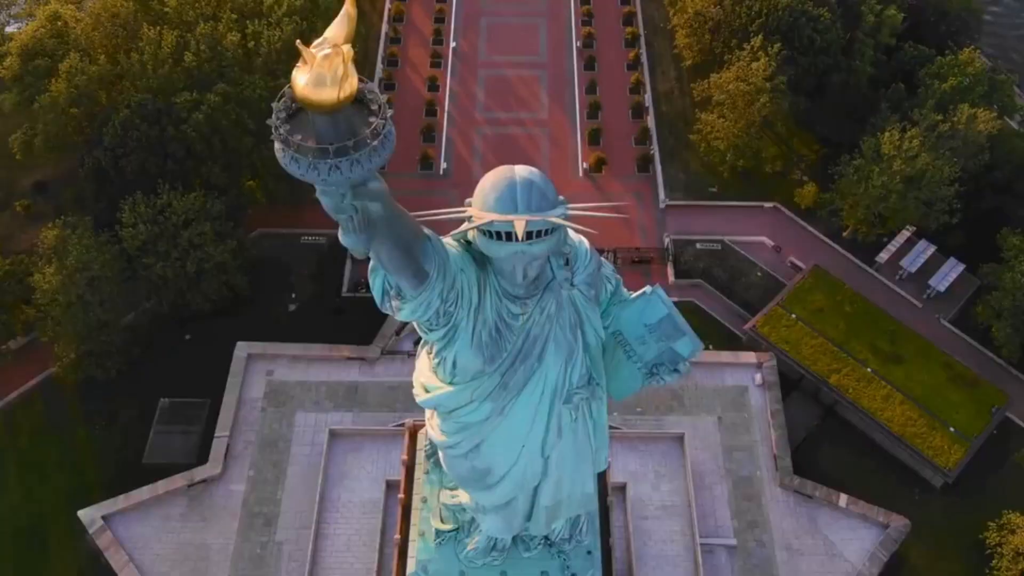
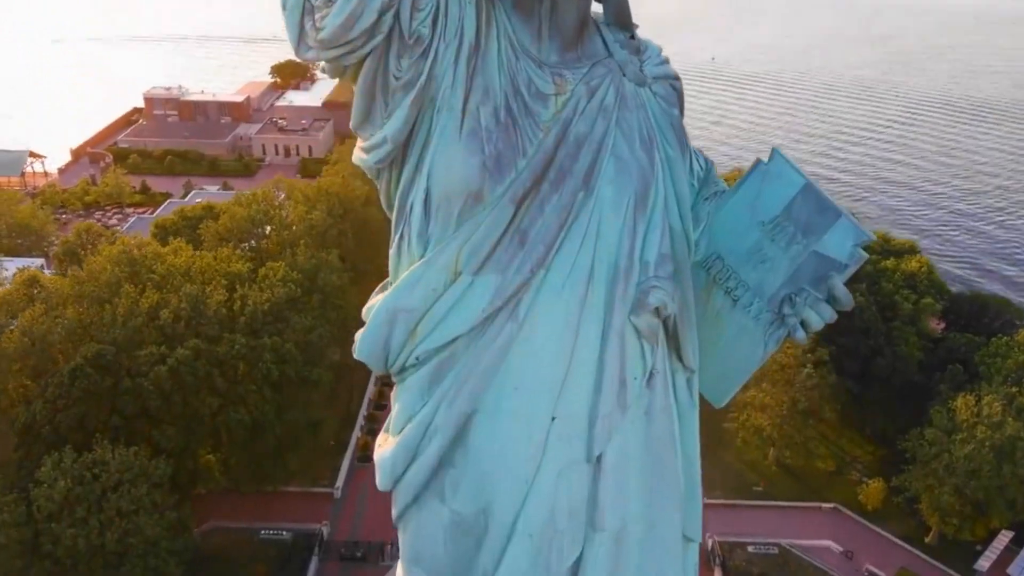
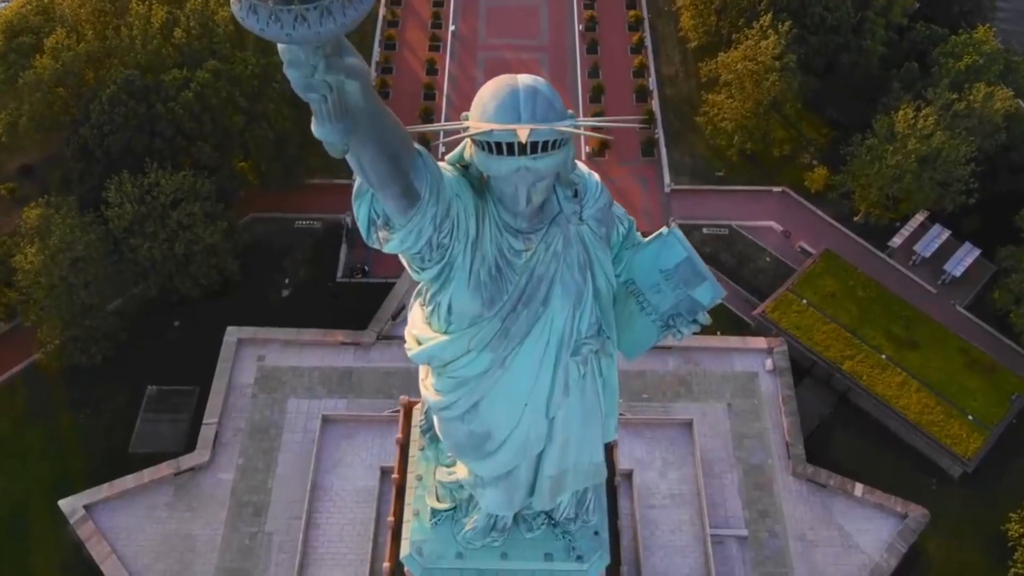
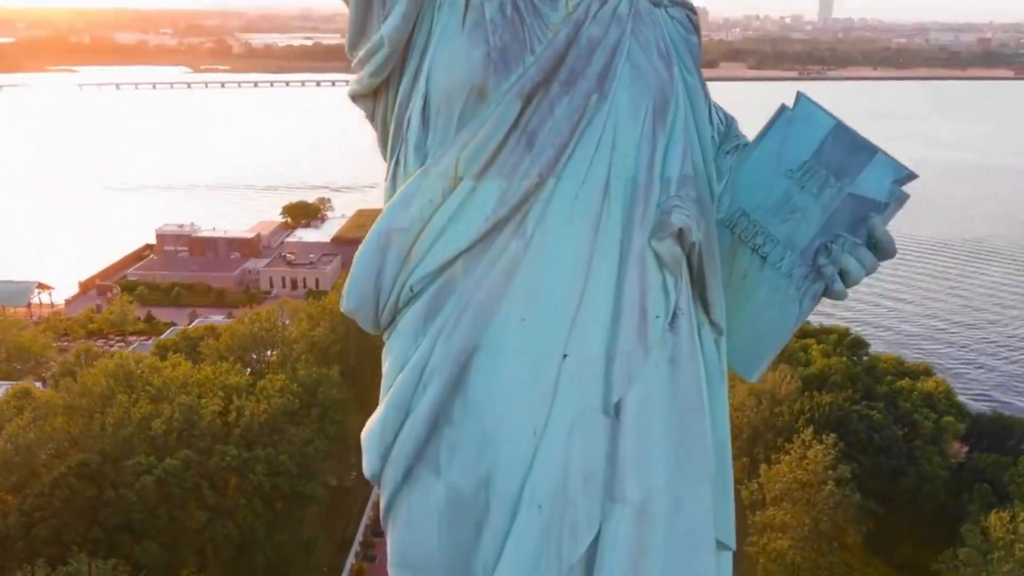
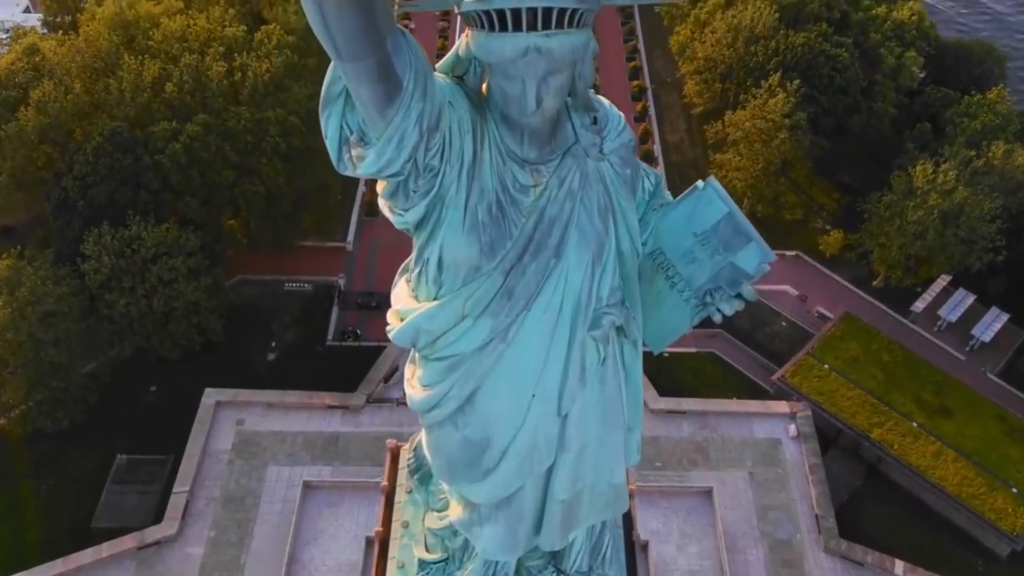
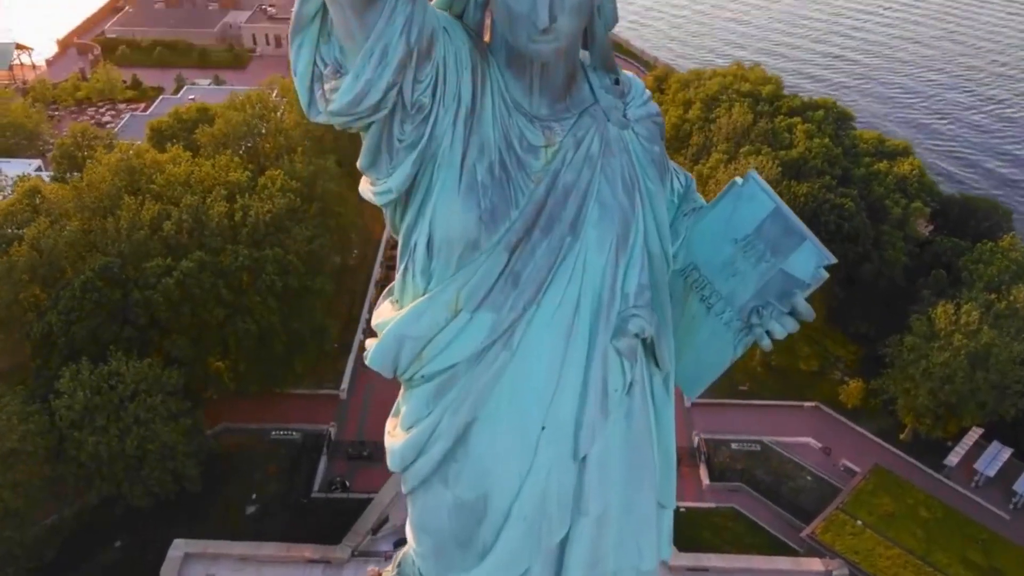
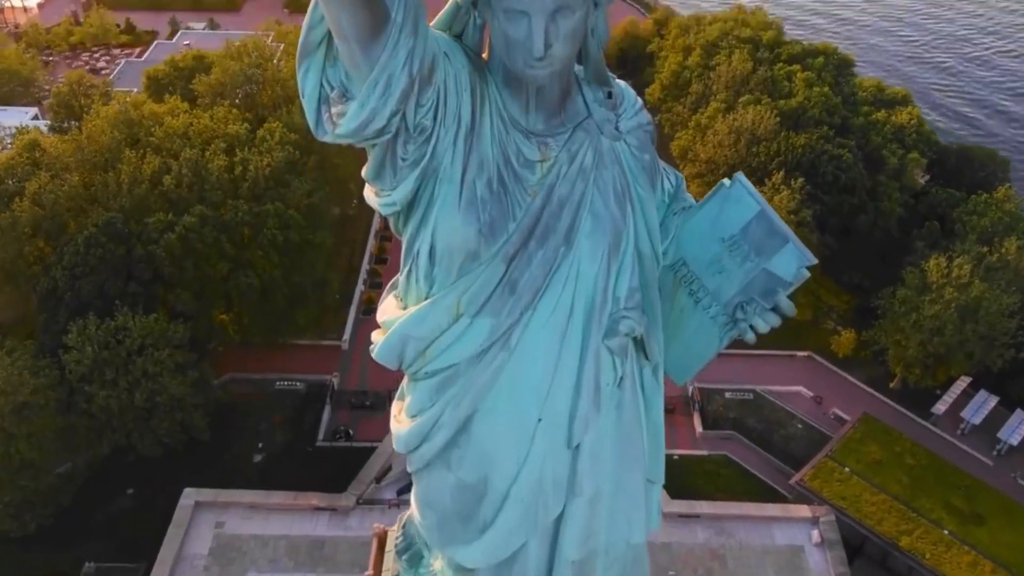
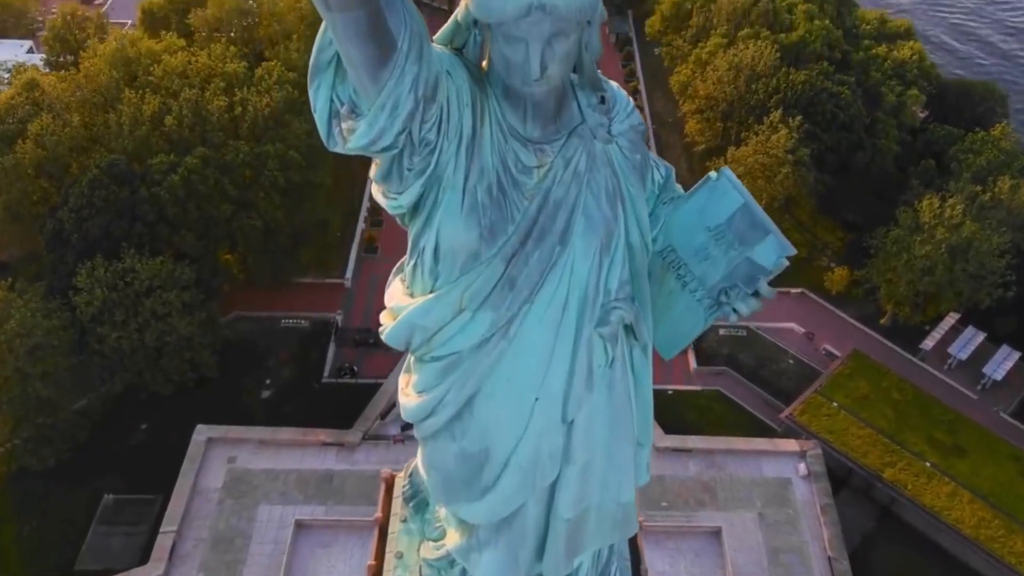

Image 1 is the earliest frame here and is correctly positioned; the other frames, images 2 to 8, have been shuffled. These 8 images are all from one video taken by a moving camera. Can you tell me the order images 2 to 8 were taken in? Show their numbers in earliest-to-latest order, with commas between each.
3, 5, 8, 7, 6, 2, 4
